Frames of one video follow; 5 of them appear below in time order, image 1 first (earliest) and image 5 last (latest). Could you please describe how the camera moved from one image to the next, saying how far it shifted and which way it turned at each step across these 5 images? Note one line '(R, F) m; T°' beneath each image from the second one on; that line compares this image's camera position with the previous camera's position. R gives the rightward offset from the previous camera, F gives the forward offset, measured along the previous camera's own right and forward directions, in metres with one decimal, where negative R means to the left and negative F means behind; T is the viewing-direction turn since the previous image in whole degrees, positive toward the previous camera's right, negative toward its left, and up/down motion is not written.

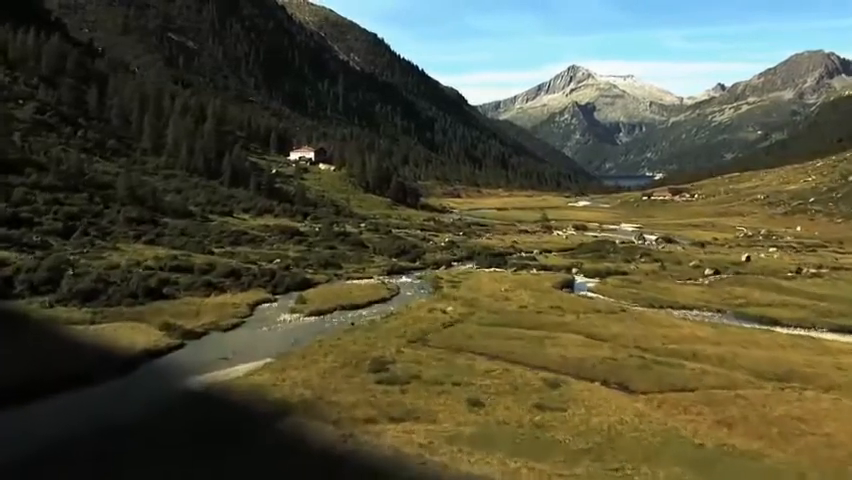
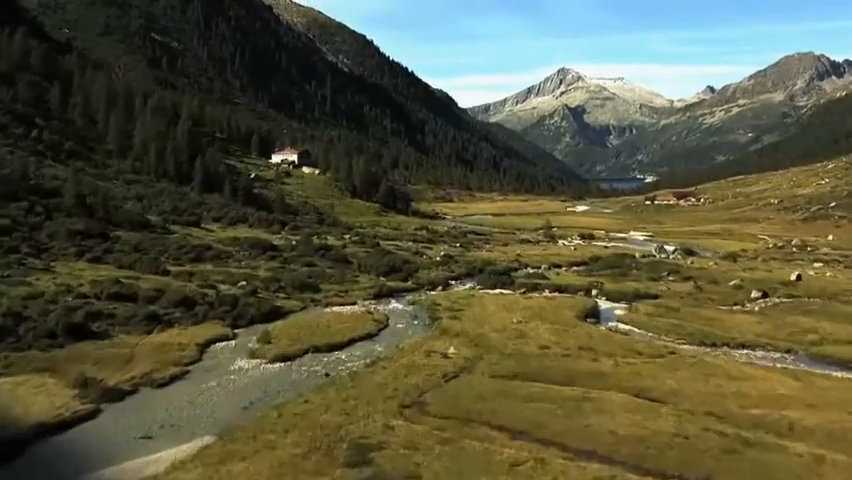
(-0.3, +19.8) m; 0°
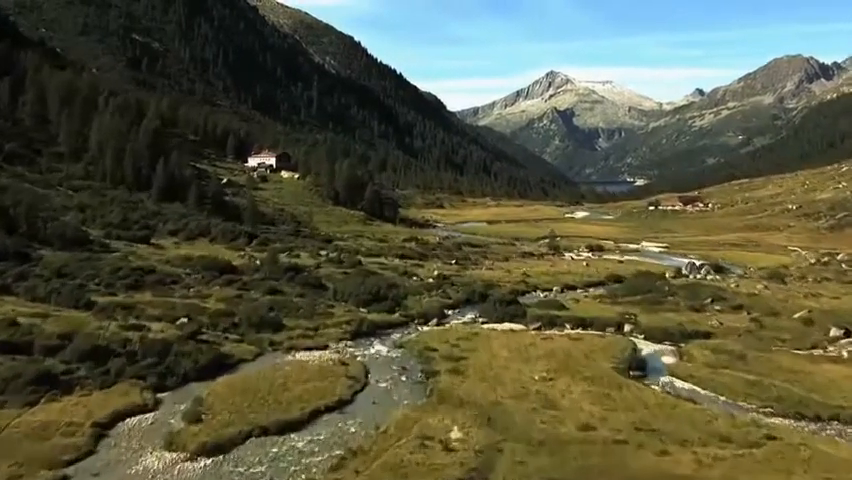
(-0.1, +22.4) m; 0°
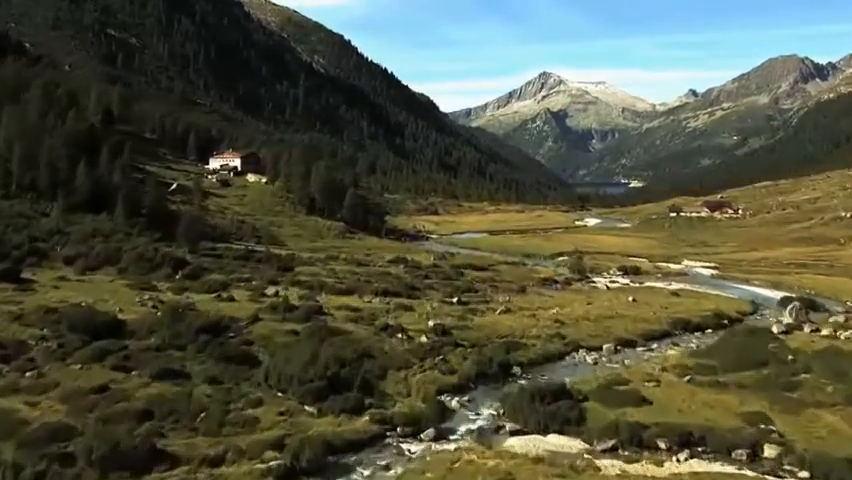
(+0.1, +38.6) m; 0°
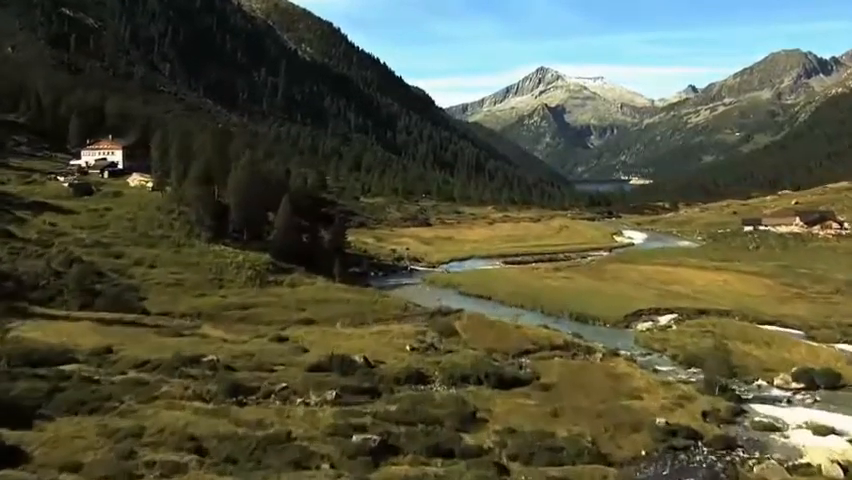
(+1.5, +77.7) m; 0°
